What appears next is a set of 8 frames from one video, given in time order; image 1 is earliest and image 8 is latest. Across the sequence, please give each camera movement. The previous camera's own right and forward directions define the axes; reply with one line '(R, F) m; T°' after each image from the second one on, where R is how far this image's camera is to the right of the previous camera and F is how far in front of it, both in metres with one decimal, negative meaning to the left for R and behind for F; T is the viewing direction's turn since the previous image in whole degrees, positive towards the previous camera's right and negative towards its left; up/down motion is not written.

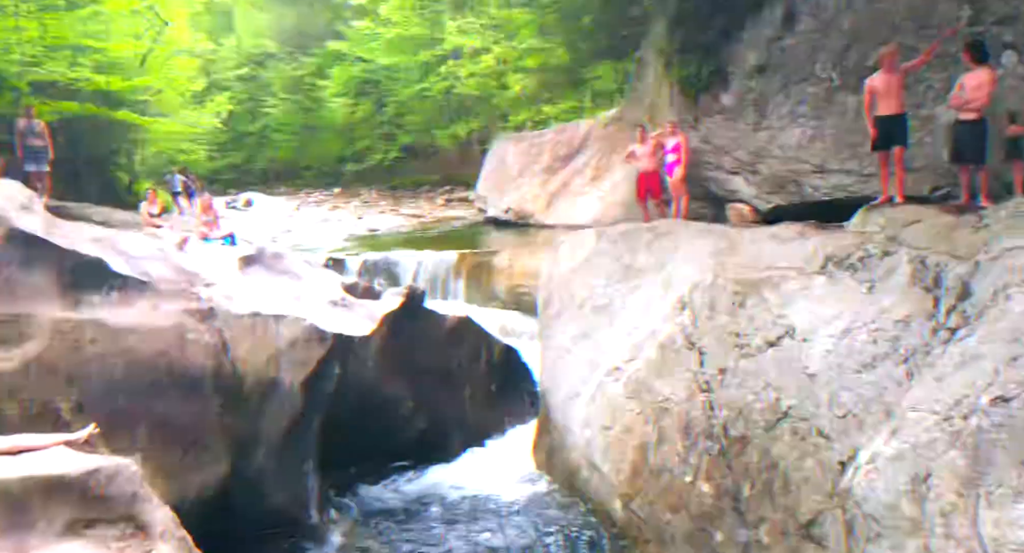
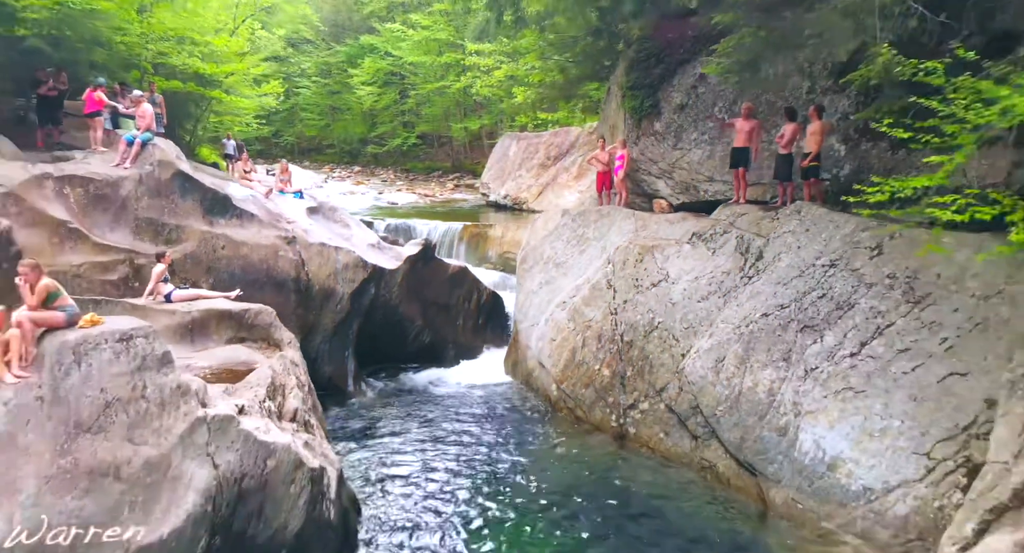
(+0.2, -2.9) m; 0°
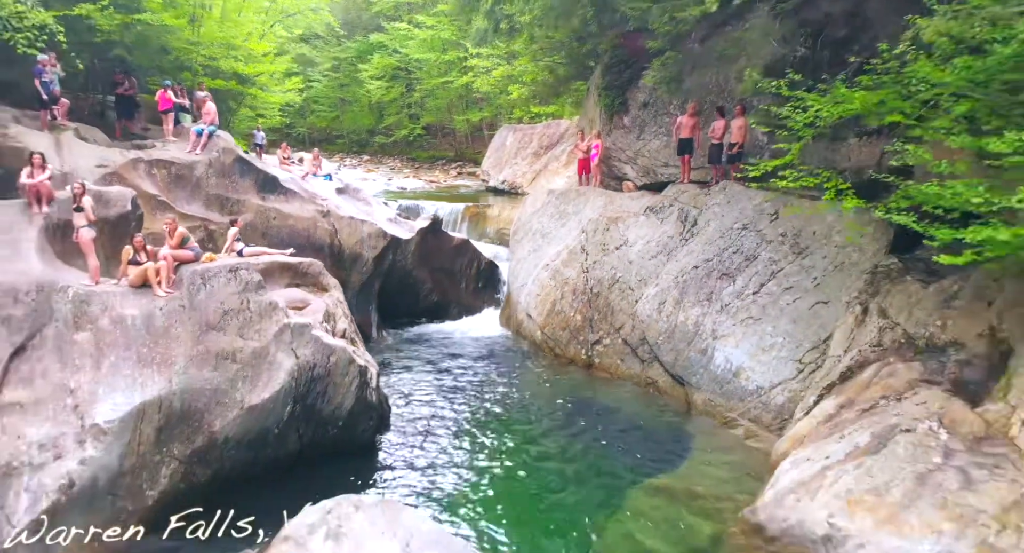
(+0.1, -2.1) m; 0°
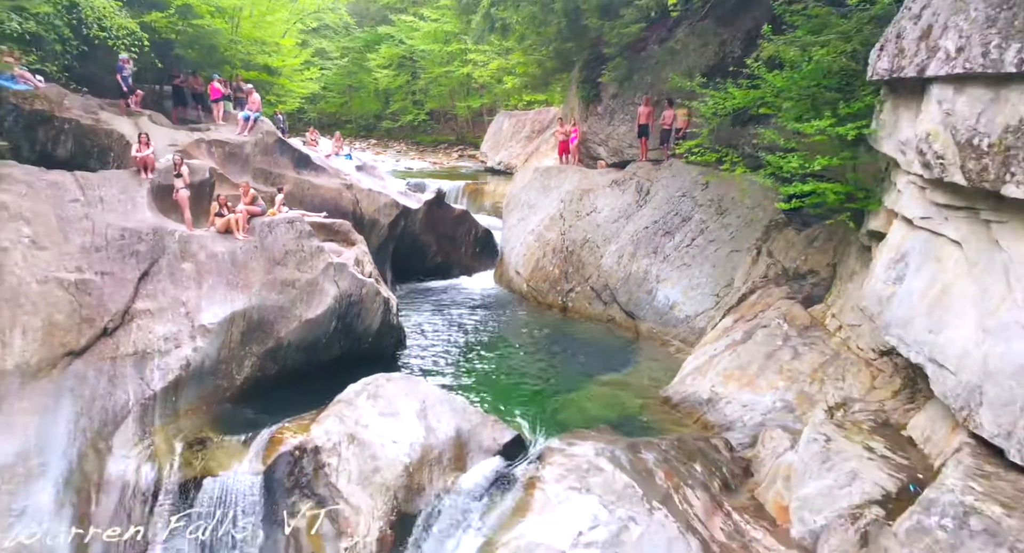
(+0.2, -2.3) m; 0°
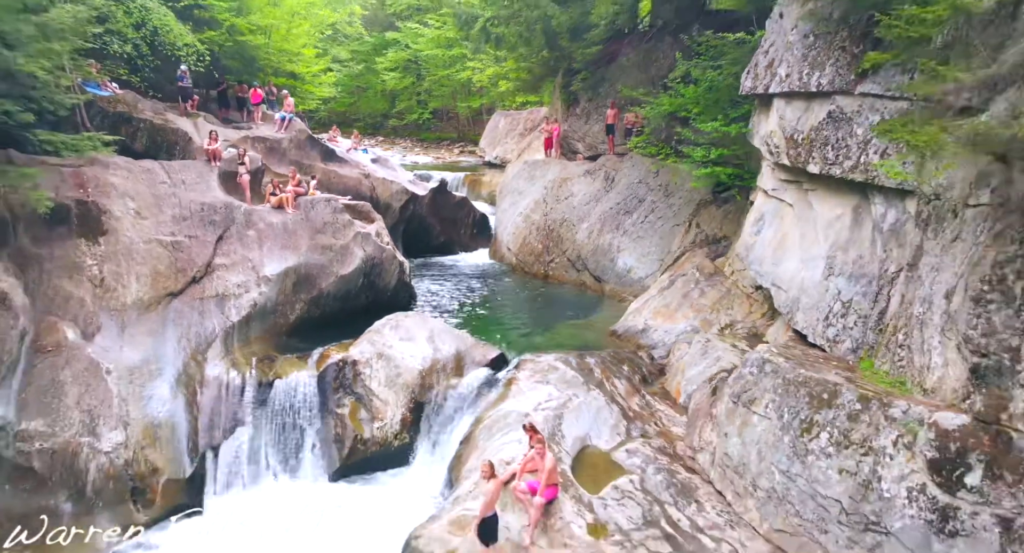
(+0.3, -2.6) m; 0°
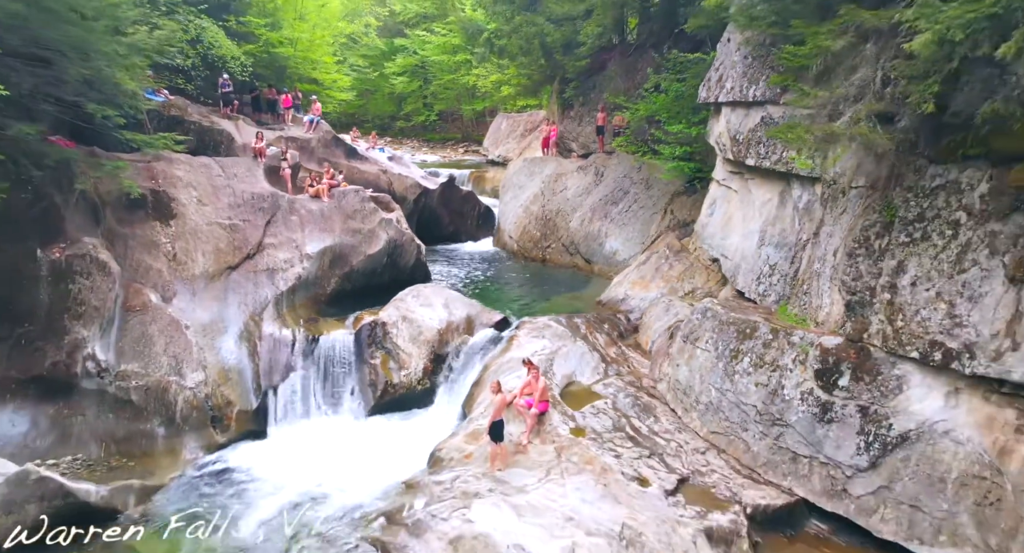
(0.0, -2.0) m; 0°
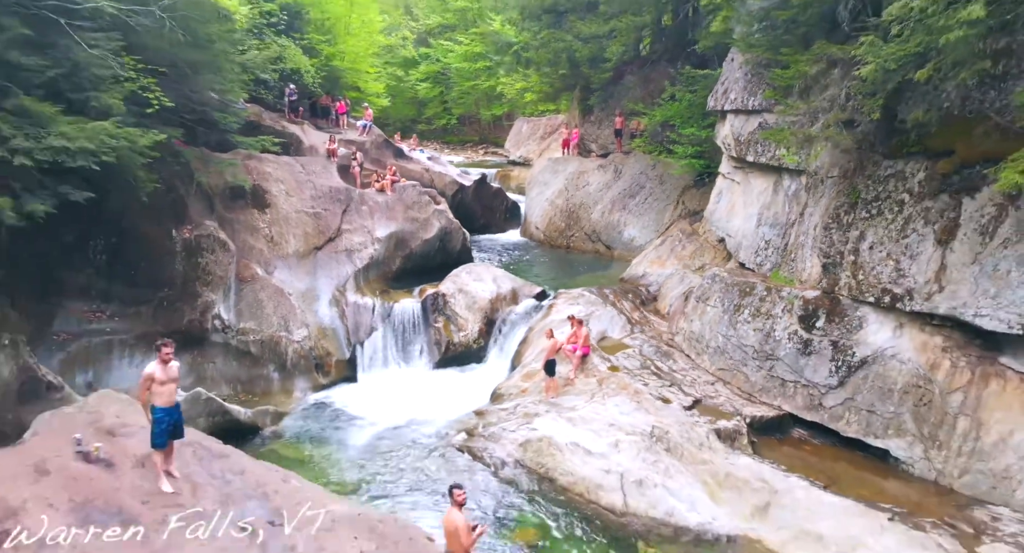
(-0.8, -2.3) m; 0°
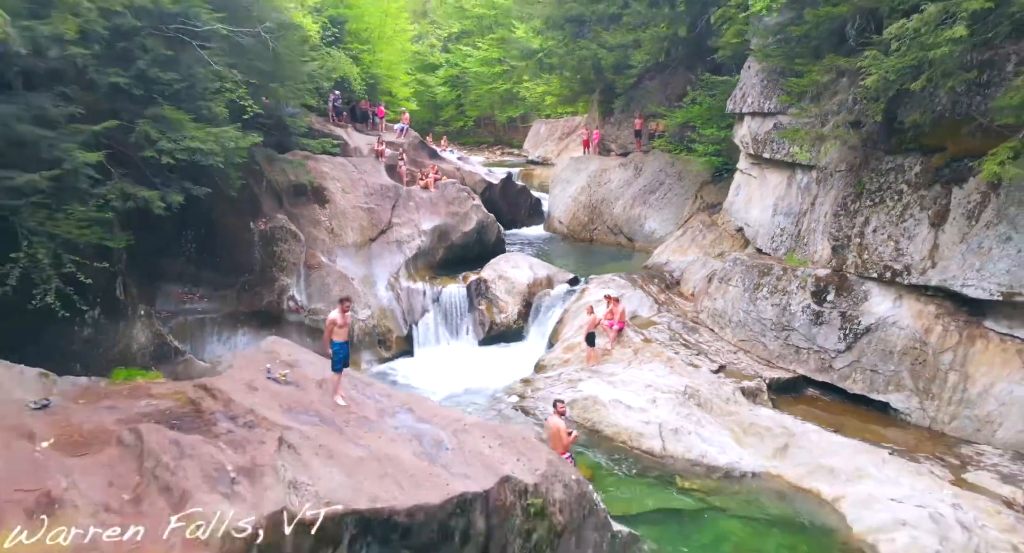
(-0.8, -1.5) m; 0°
